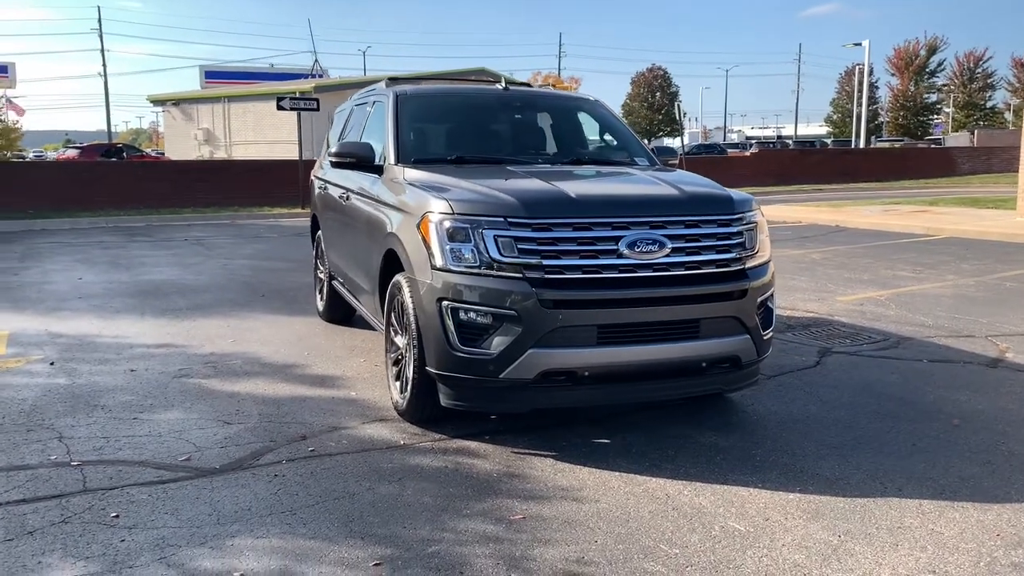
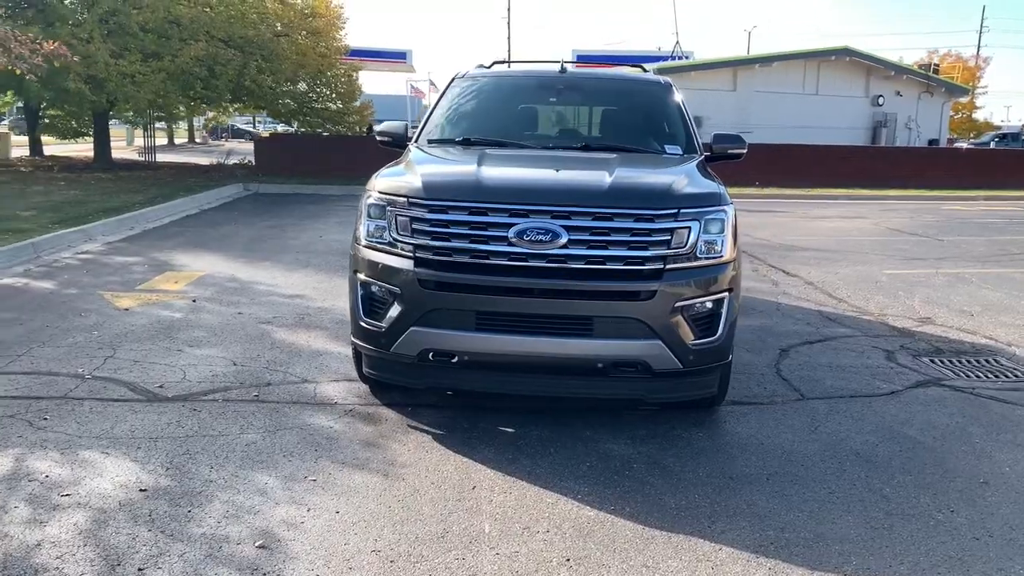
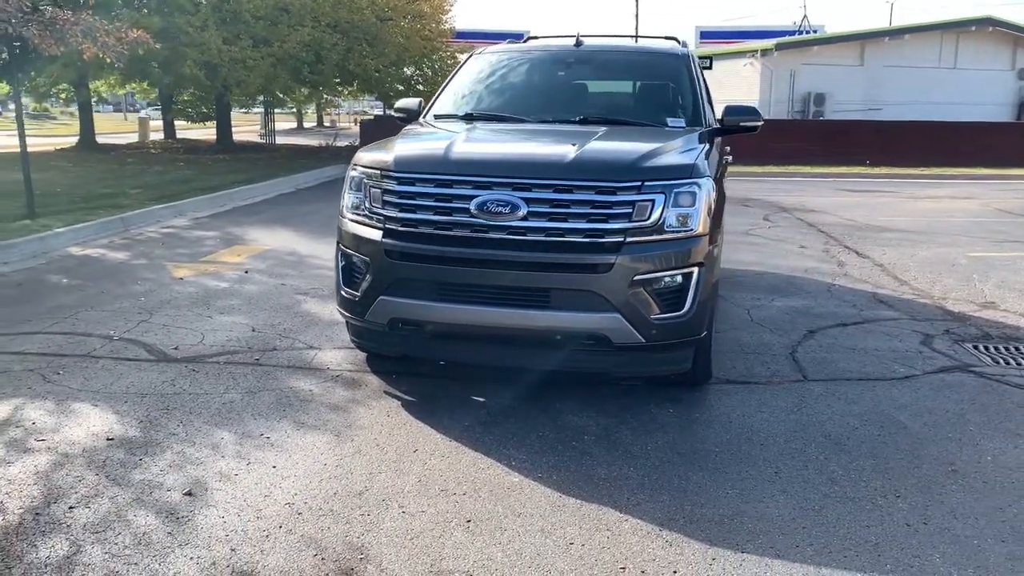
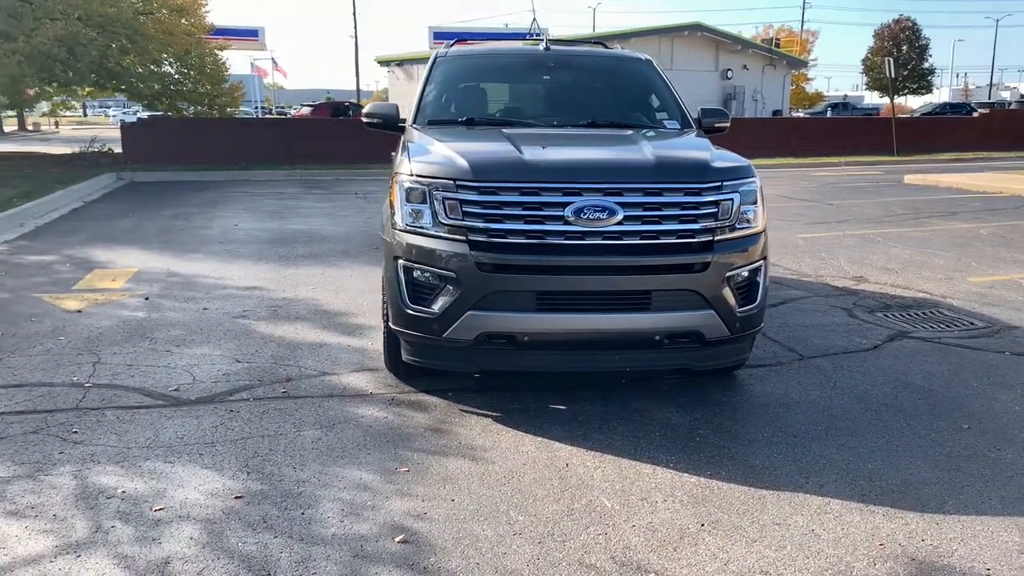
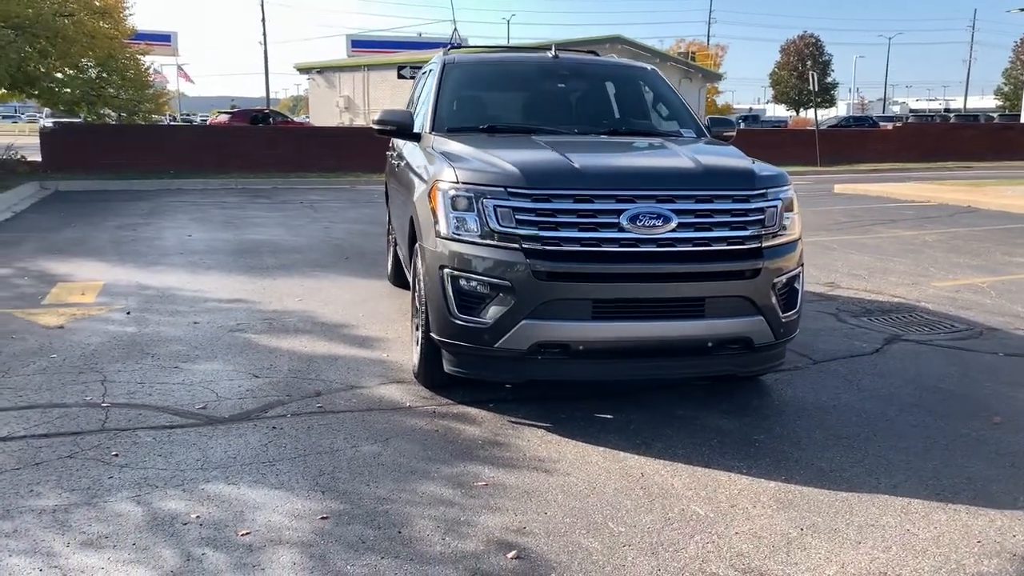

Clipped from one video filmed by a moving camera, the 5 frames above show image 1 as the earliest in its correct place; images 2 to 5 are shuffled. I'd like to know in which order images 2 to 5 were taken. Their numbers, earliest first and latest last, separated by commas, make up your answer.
5, 4, 2, 3
